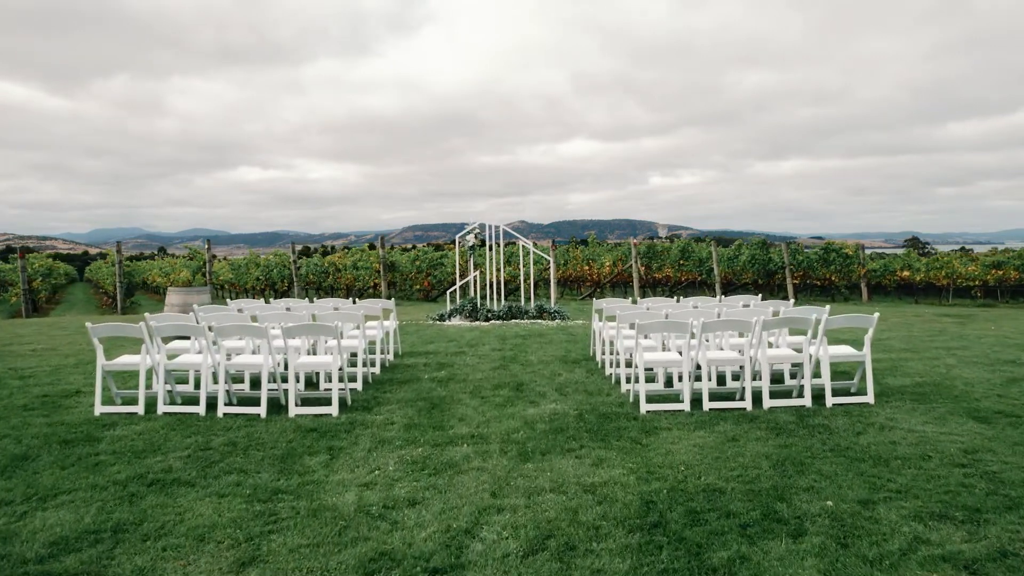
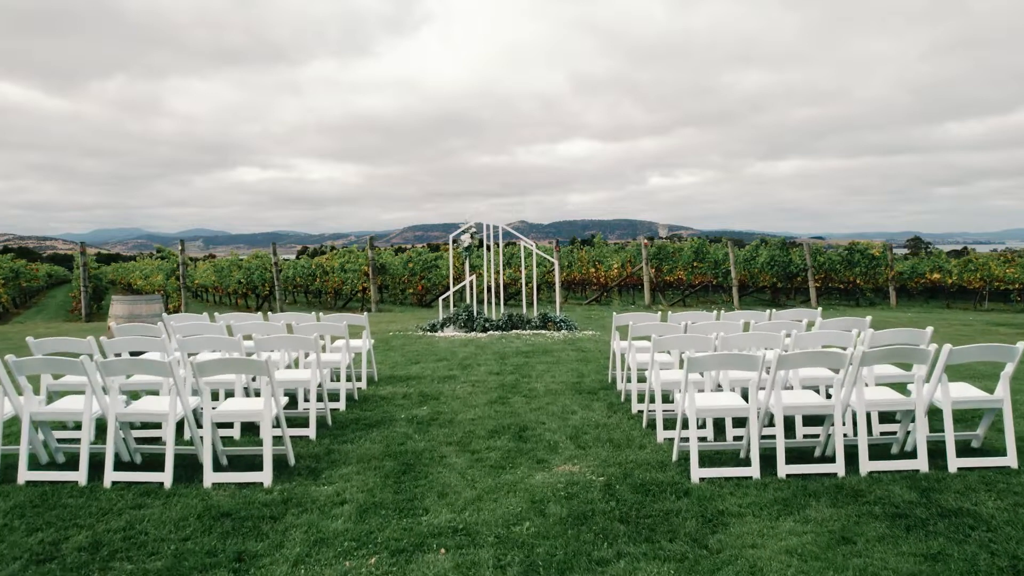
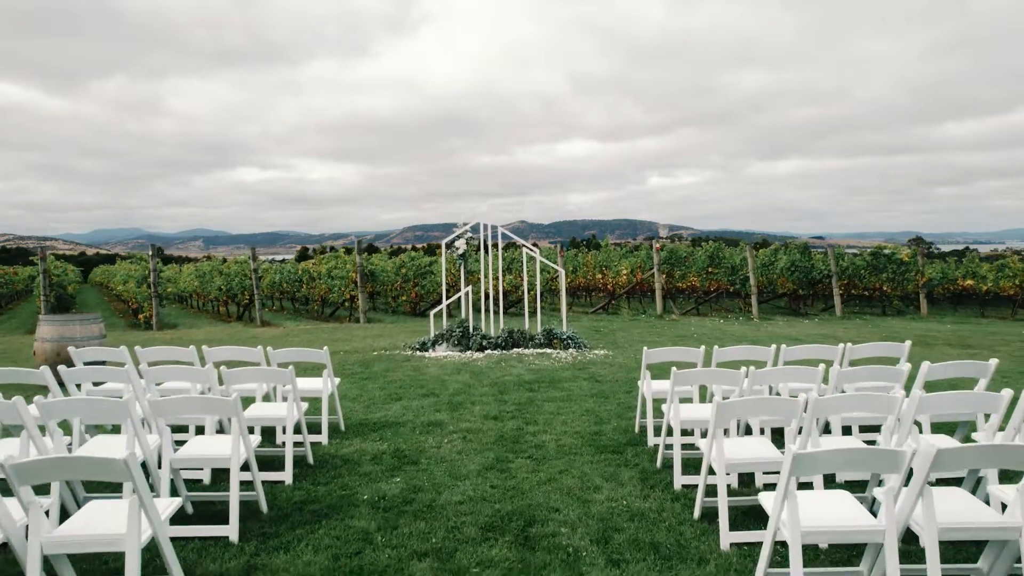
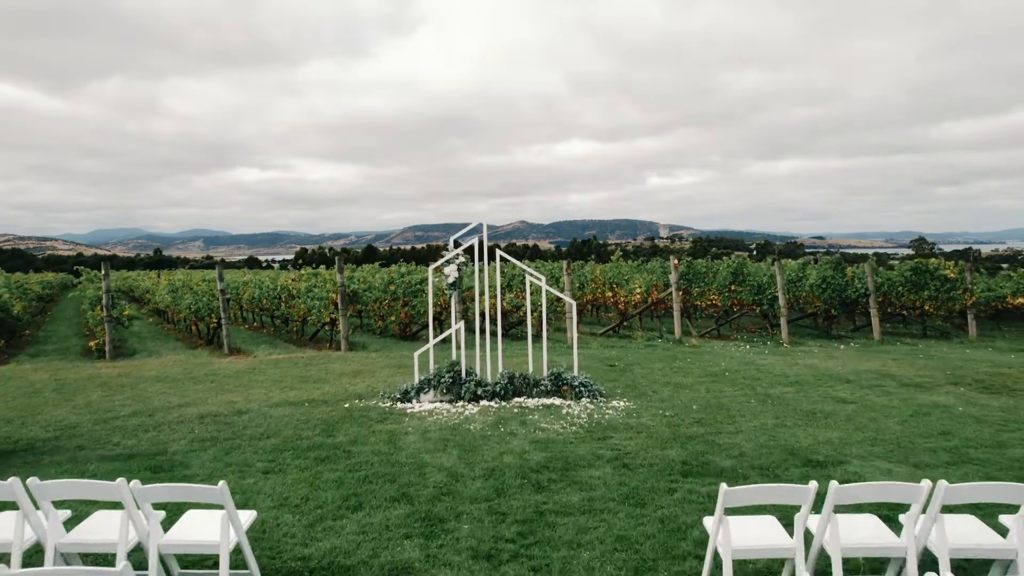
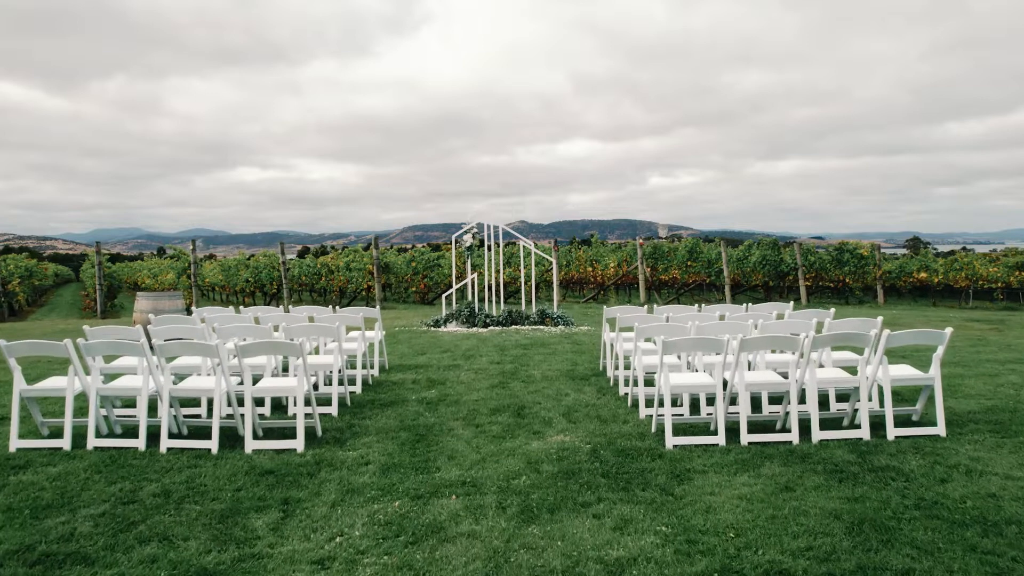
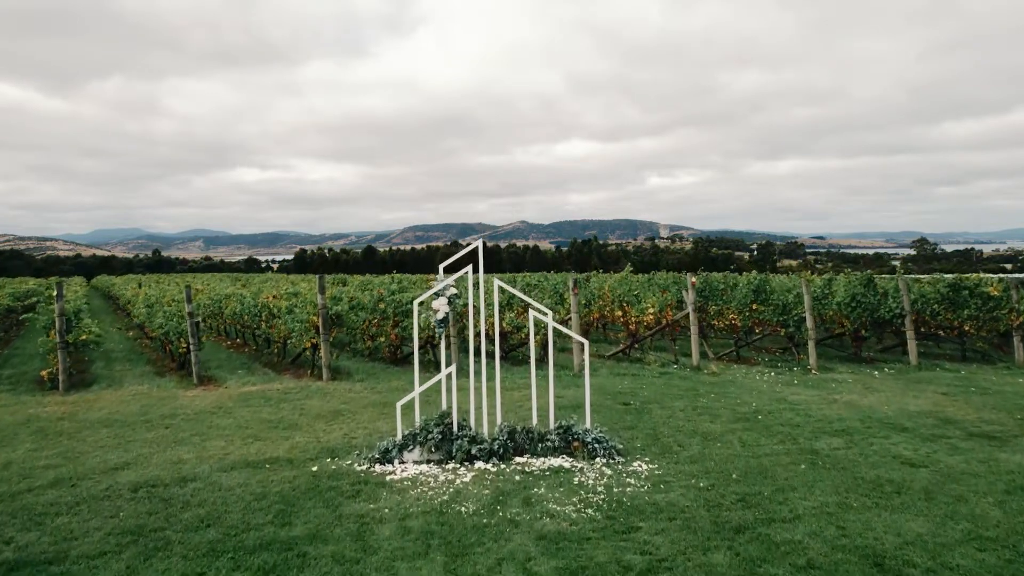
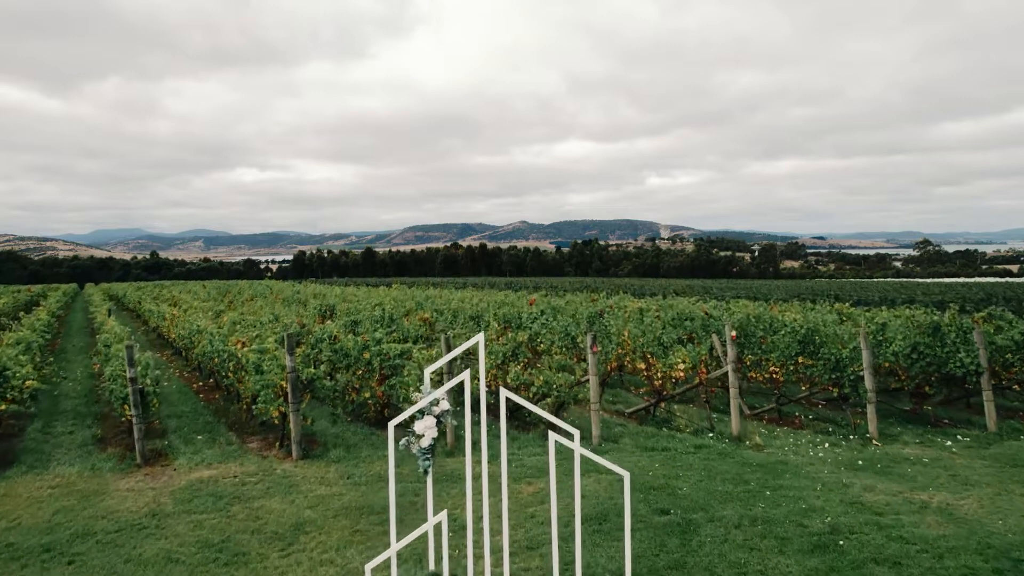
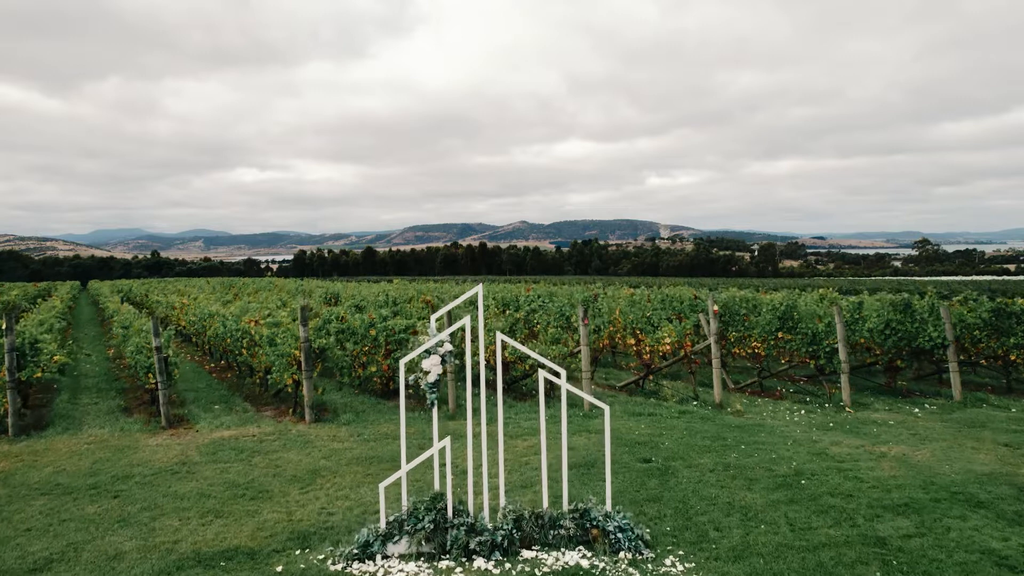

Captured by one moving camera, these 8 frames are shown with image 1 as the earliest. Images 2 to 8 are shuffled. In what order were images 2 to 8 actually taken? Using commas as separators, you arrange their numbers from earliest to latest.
5, 2, 3, 4, 6, 8, 7
